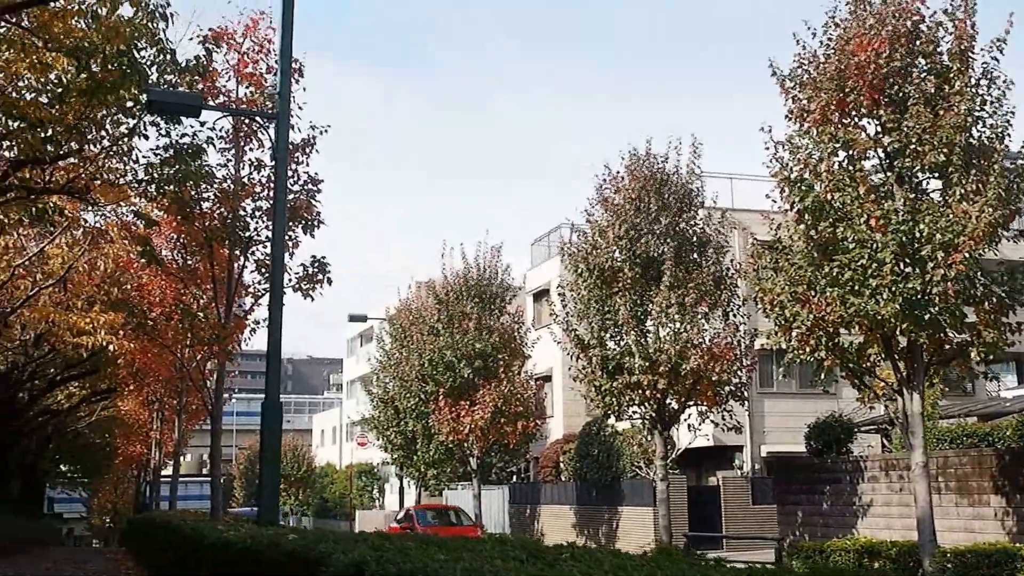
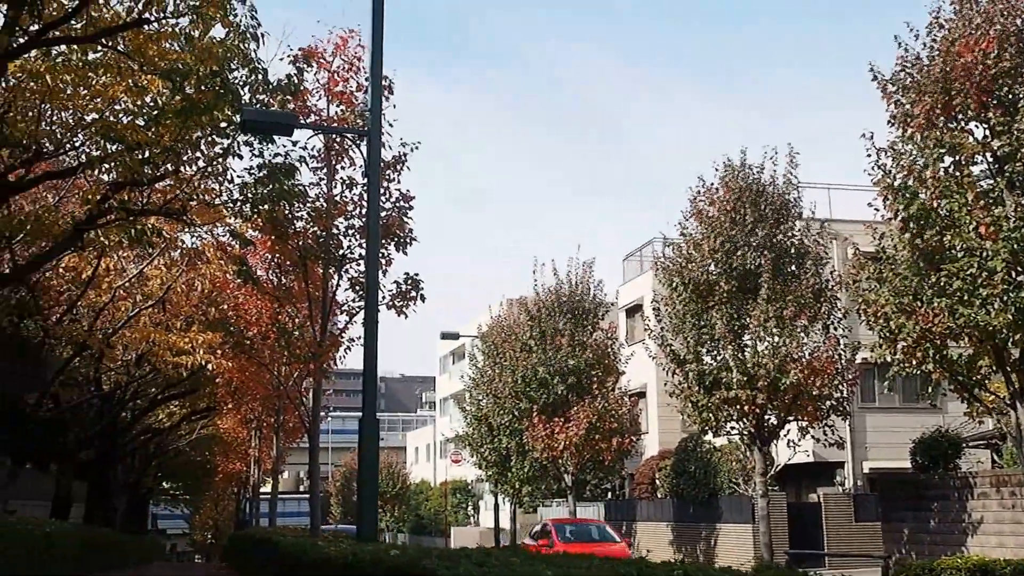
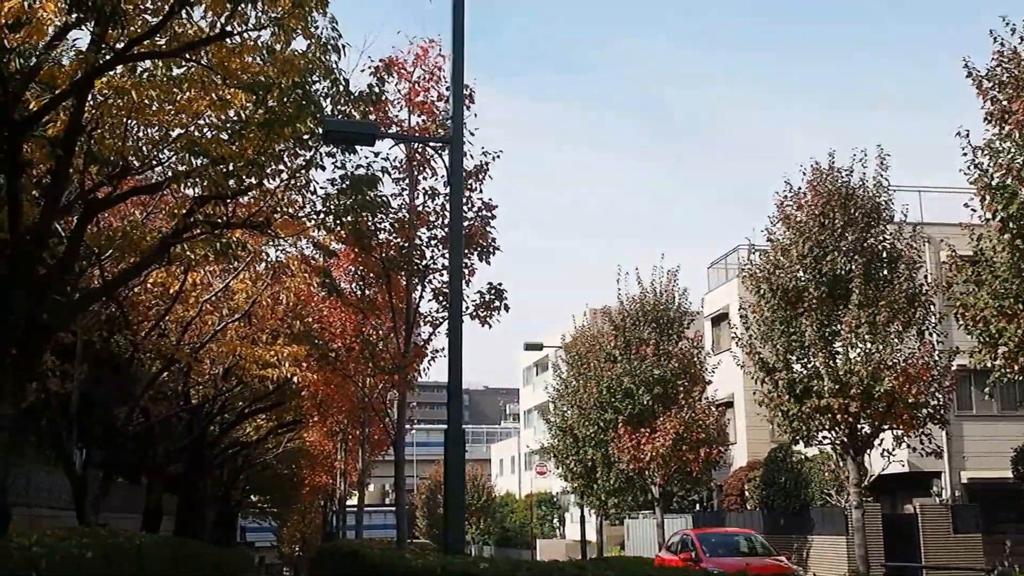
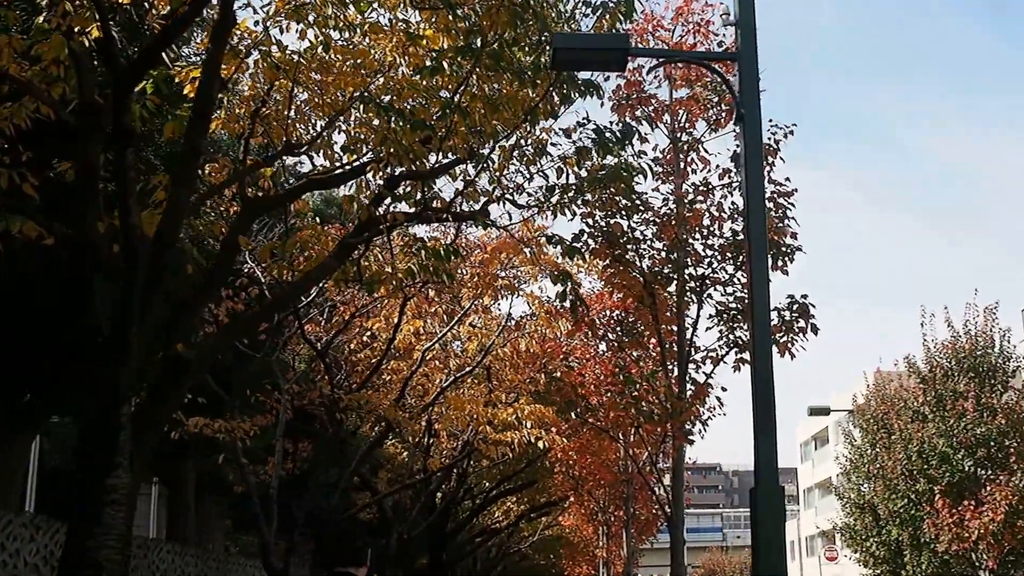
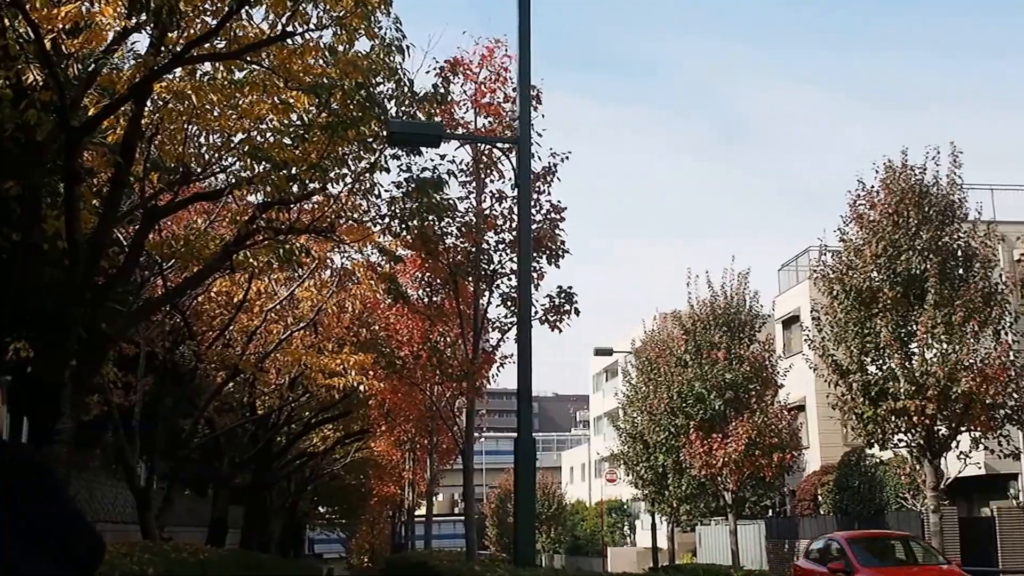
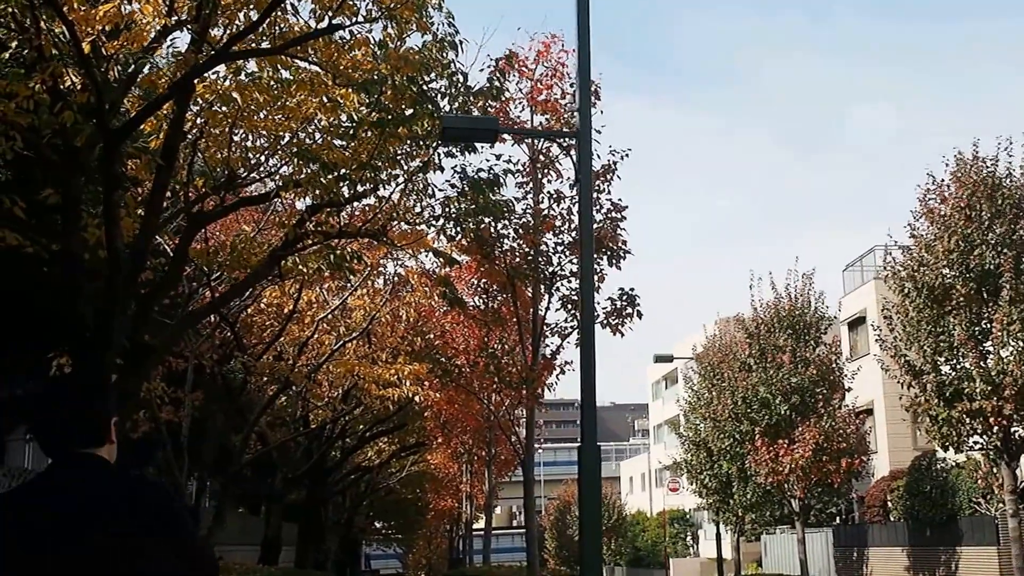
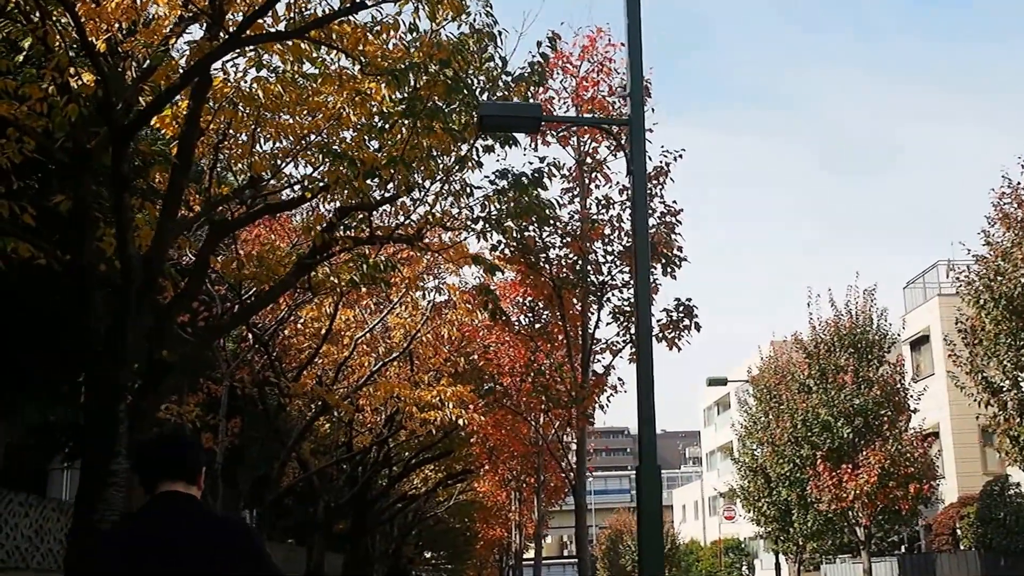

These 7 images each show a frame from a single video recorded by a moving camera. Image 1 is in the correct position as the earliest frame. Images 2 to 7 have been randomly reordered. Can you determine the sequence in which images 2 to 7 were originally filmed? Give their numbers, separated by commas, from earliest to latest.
2, 3, 5, 6, 7, 4
